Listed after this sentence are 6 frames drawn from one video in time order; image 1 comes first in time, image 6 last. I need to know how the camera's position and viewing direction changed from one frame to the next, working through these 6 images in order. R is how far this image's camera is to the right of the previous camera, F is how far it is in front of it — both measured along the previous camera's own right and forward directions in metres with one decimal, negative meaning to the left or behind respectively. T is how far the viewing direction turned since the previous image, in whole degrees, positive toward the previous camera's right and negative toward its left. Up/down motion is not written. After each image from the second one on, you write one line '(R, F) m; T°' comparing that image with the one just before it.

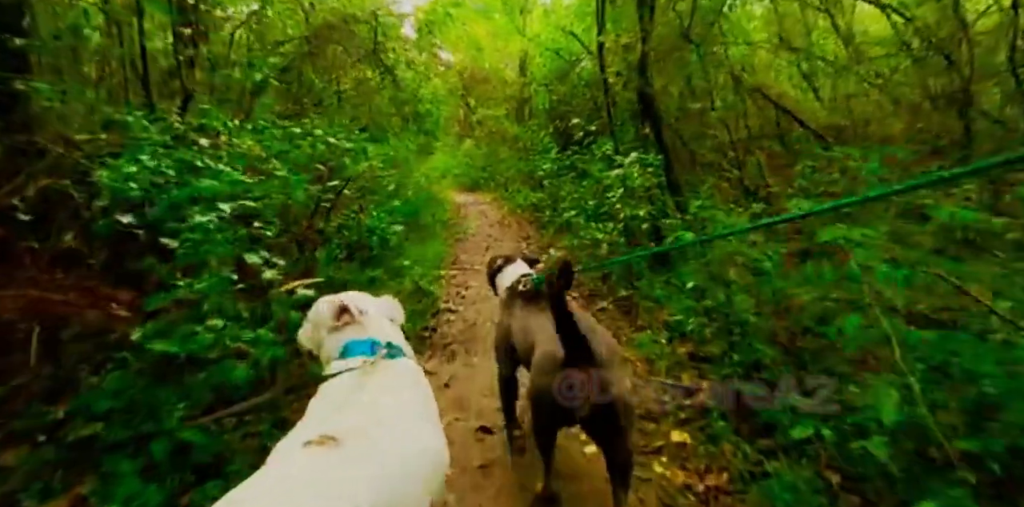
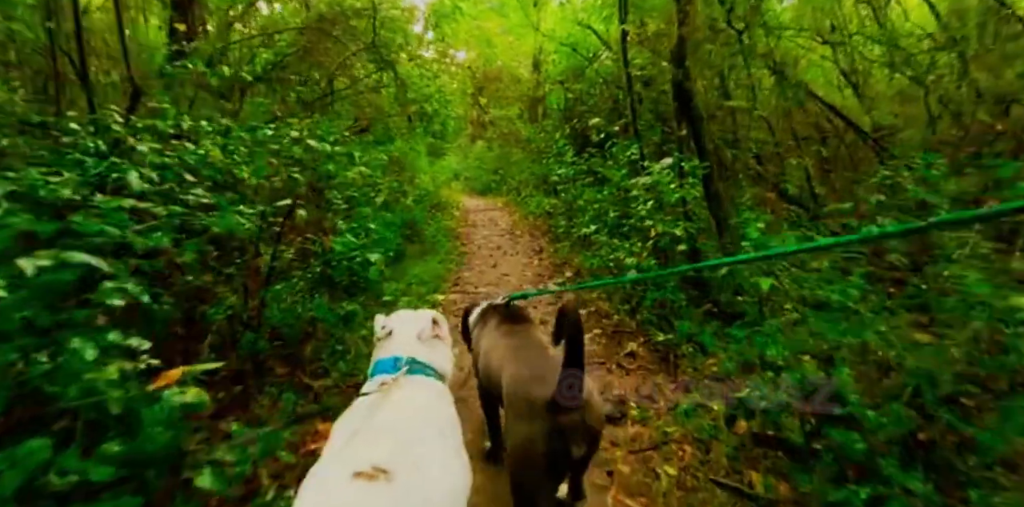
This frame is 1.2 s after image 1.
(0.0, +0.8) m; -2°
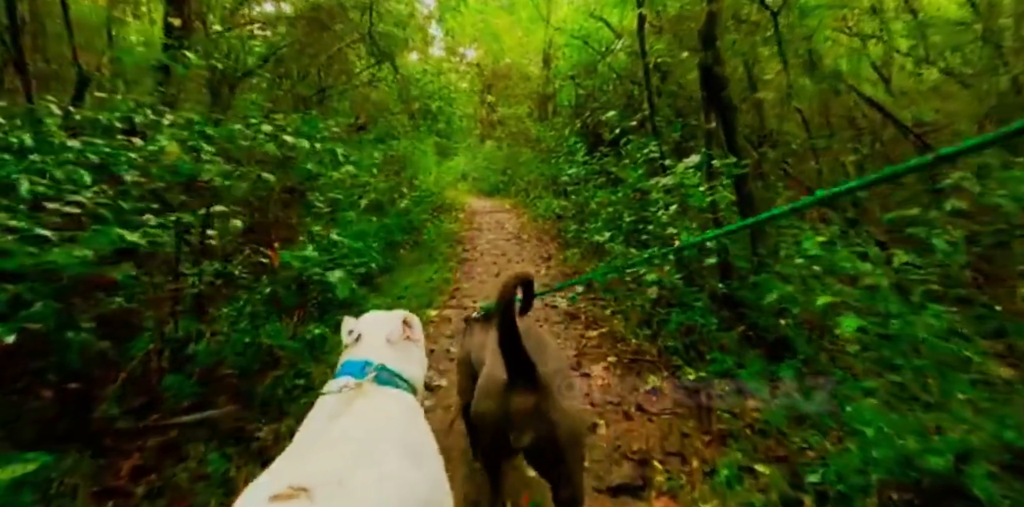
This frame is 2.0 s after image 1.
(+0.1, +0.6) m; -1°
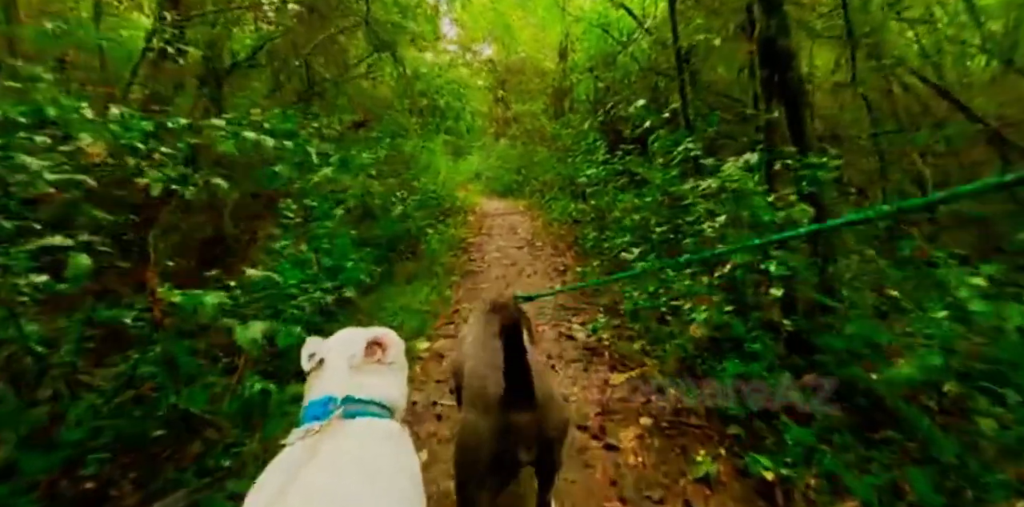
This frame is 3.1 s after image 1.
(+0.1, +0.8) m; -2°
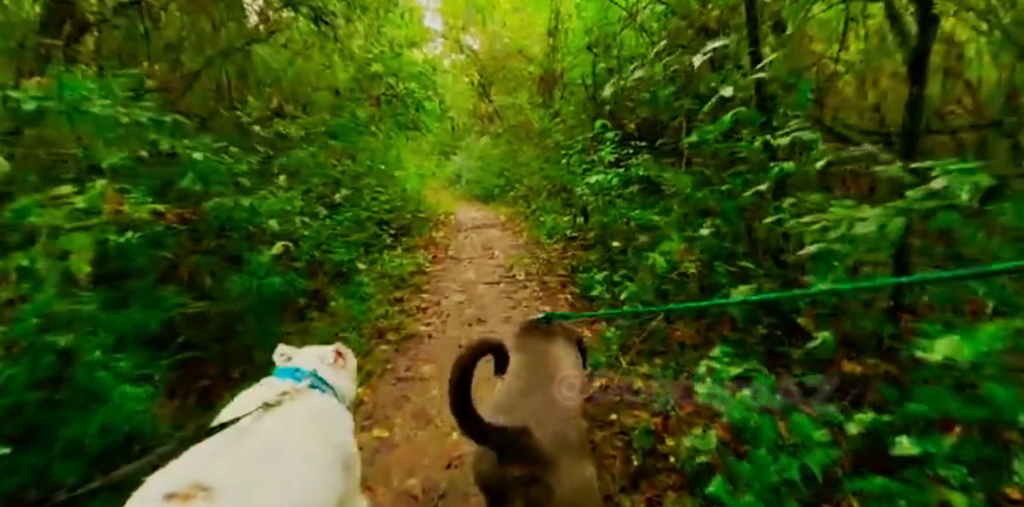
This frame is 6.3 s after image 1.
(+0.2, +2.0) m; +1°
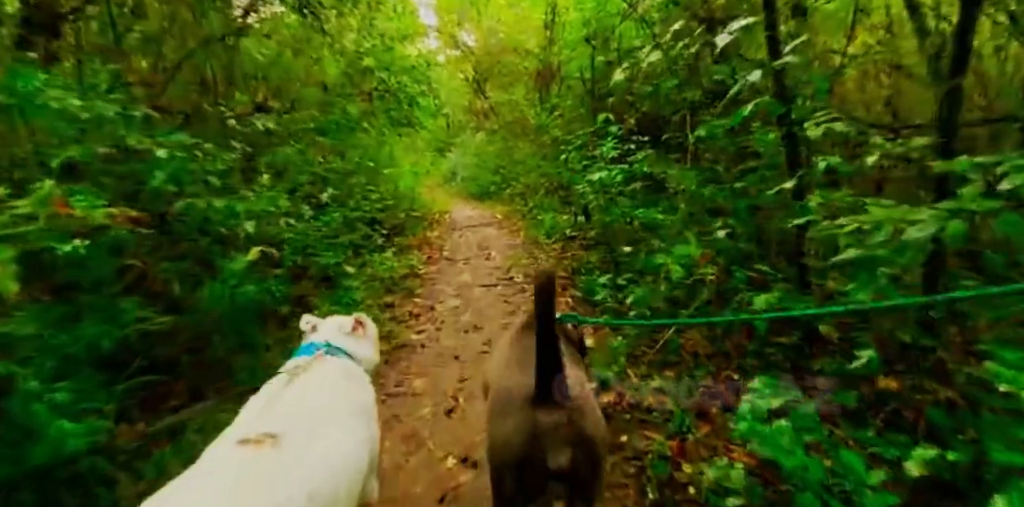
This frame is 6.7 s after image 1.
(0.0, +0.2) m; 0°
